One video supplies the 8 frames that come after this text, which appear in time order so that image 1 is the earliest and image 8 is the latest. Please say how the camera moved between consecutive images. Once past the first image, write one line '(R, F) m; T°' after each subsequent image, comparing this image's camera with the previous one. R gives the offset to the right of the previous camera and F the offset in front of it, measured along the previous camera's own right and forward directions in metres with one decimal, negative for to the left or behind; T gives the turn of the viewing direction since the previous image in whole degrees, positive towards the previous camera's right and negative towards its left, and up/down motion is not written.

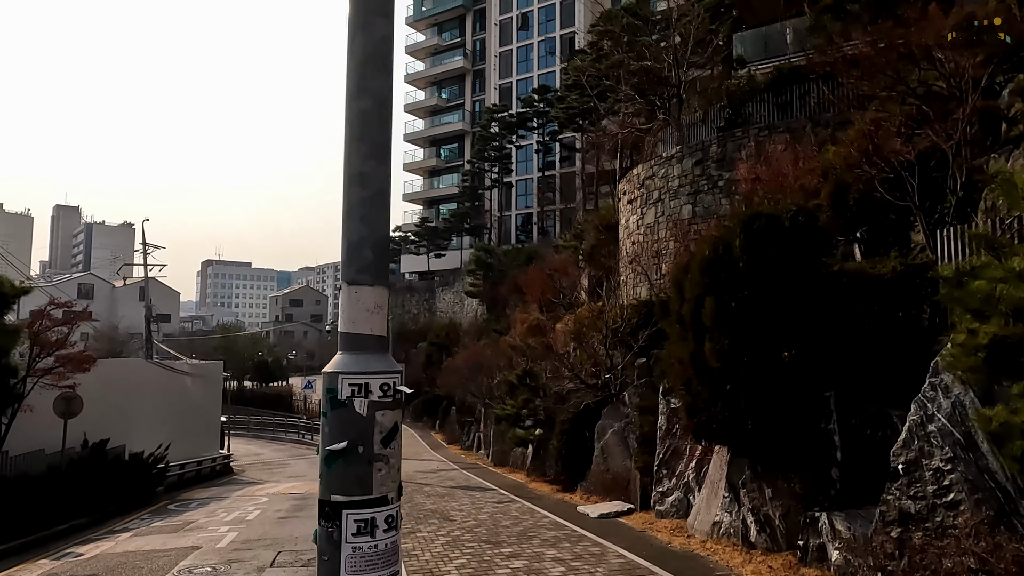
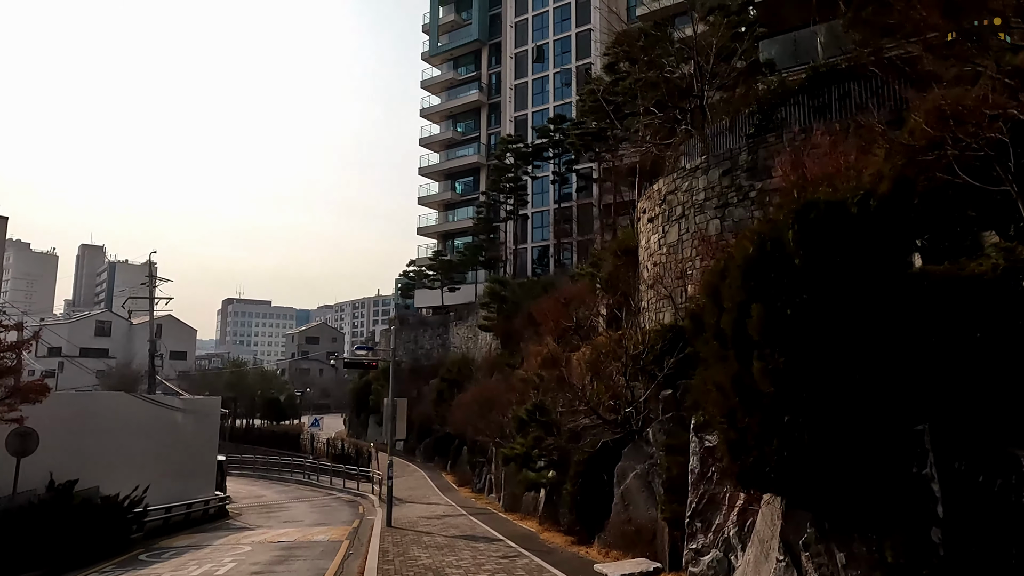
(+0.2, +1.5) m; -2°
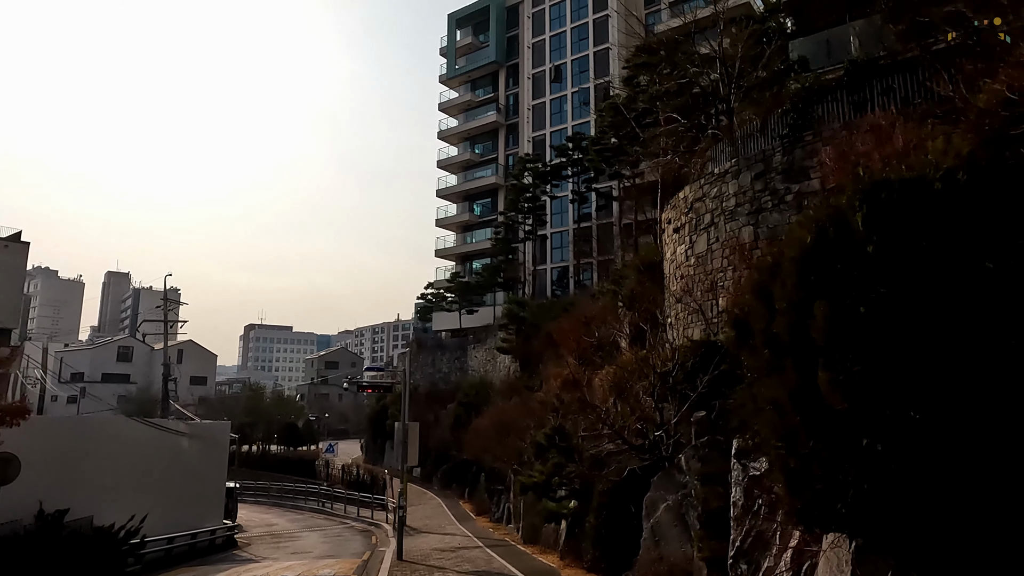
(+0.1, +1.0) m; -2°
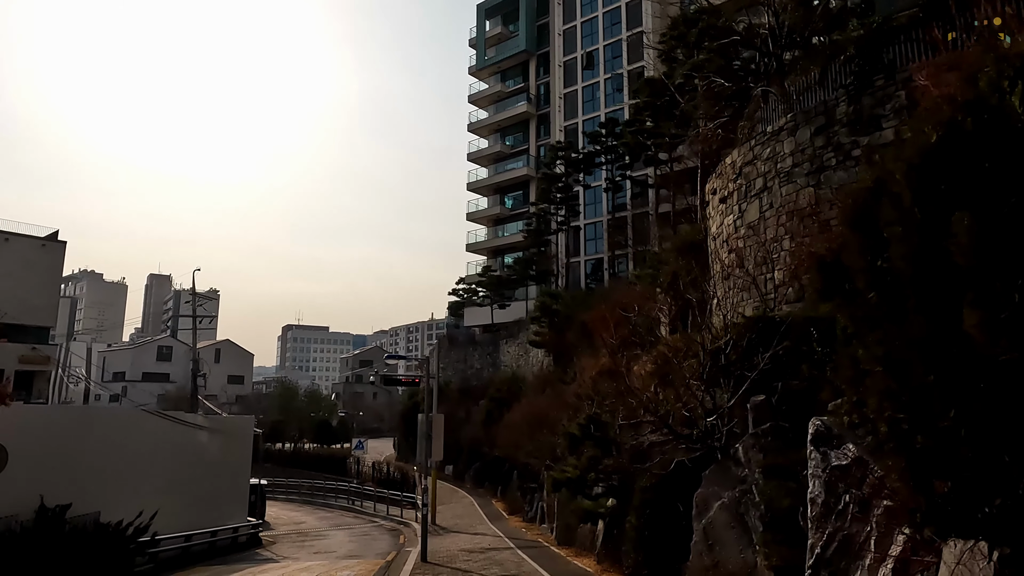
(+0.1, +1.3) m; -3°
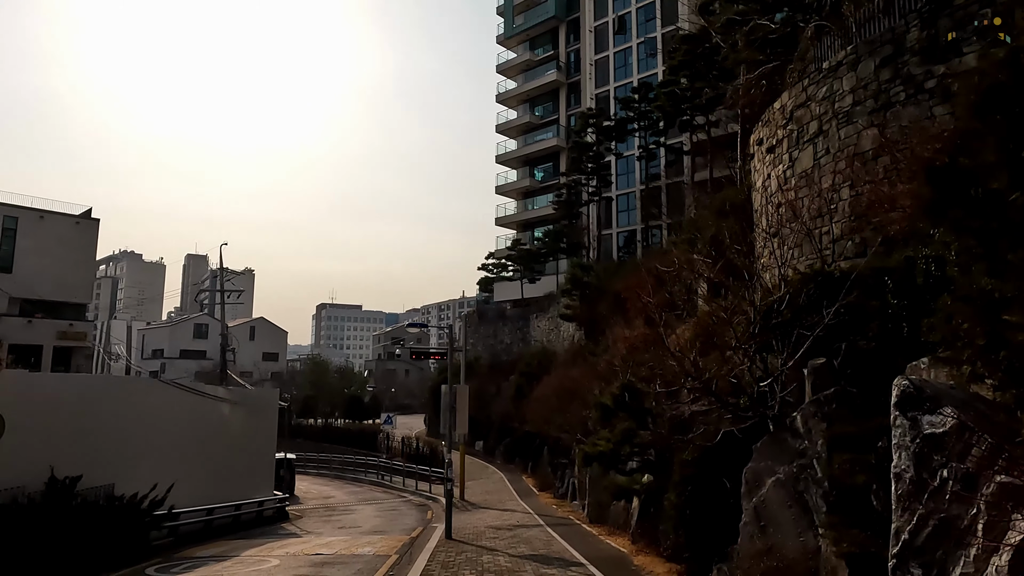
(+0.1, +1.0) m; -3°
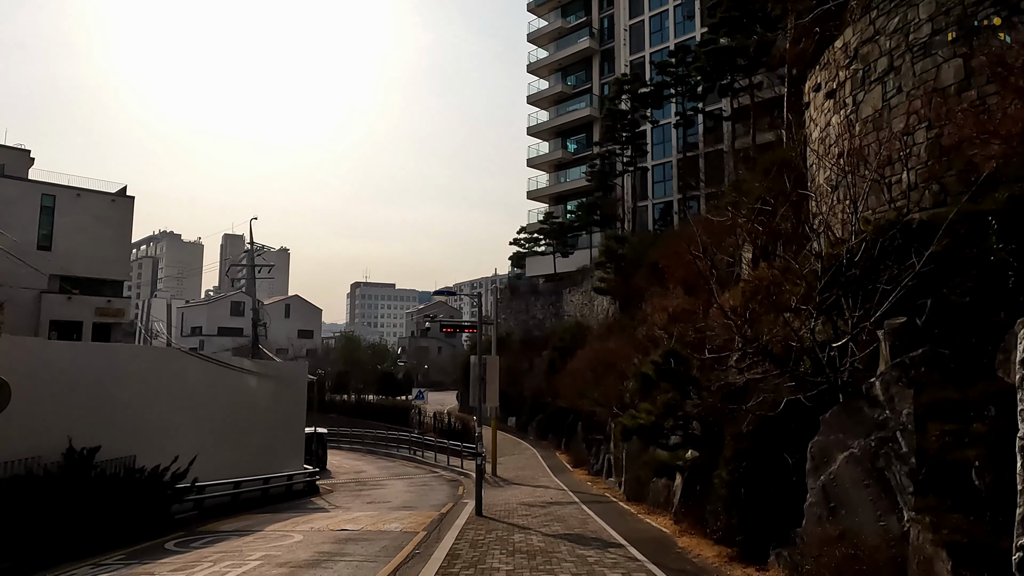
(0.0, +0.9) m; -3°
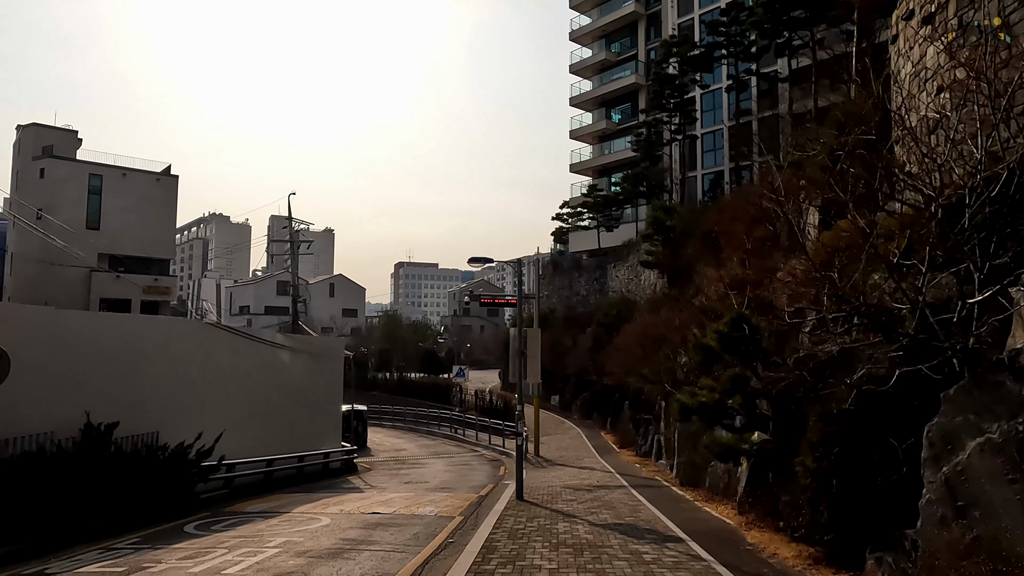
(0.0, +1.2) m; -4°
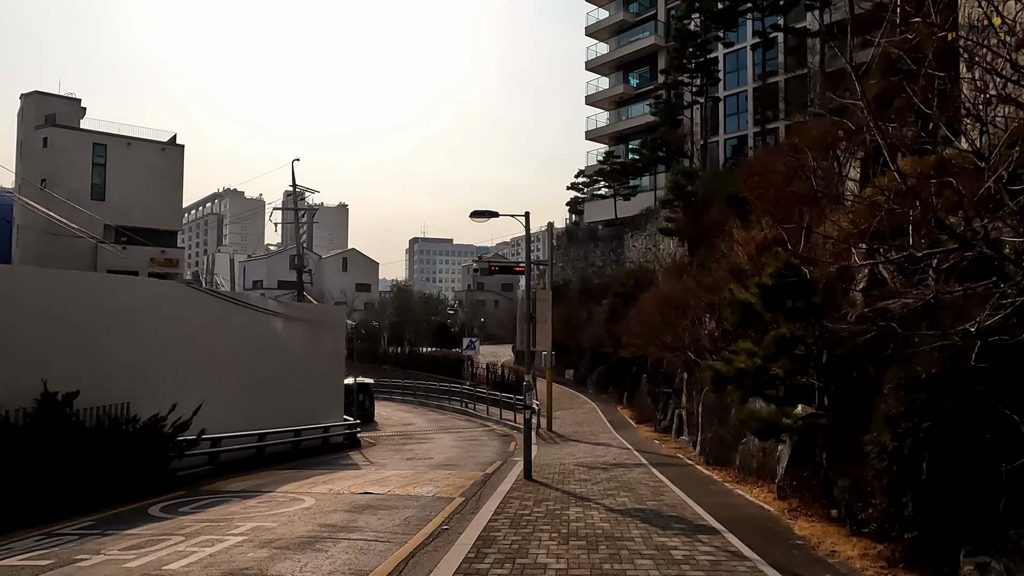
(+0.1, +1.4) m; -1°
